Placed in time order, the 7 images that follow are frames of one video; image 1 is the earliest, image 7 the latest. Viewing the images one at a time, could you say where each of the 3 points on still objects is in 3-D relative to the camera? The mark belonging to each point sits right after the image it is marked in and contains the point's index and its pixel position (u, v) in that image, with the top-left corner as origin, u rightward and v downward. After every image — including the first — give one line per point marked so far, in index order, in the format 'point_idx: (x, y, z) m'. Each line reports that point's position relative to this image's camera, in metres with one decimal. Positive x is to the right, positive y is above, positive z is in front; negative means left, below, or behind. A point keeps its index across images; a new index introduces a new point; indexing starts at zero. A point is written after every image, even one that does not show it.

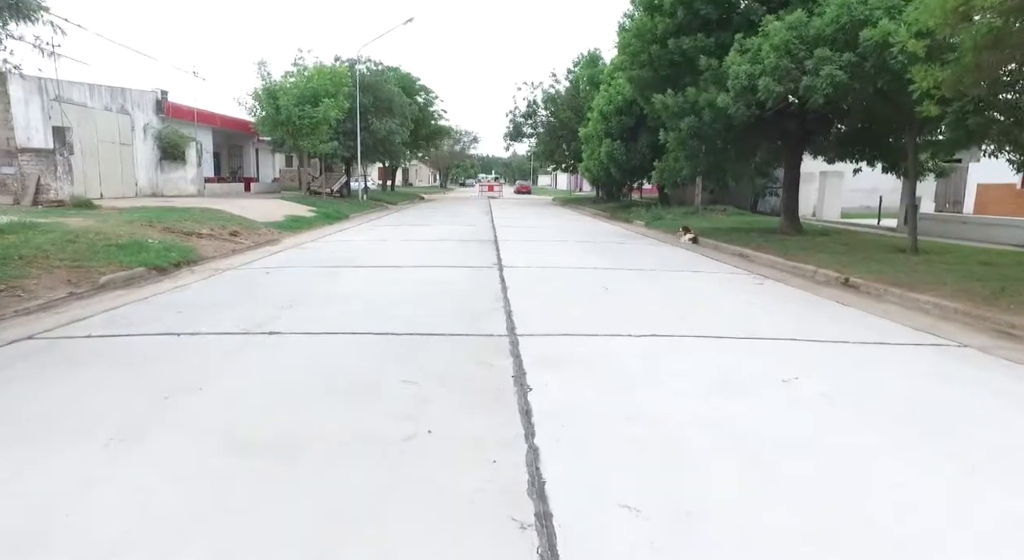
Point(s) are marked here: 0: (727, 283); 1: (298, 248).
0: (+3.4, -0.1, +9.7) m
1: (-5.0, +0.7, +14.3) m
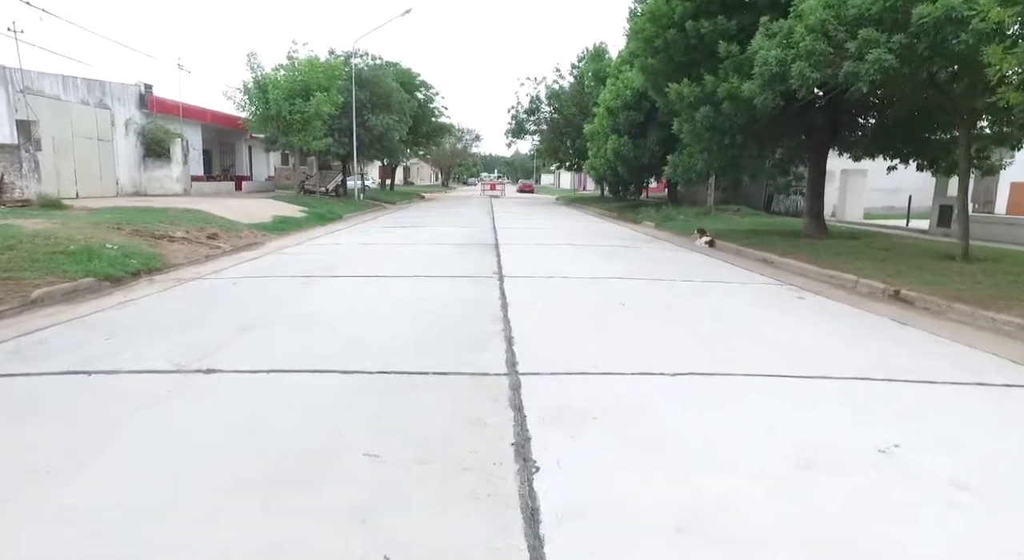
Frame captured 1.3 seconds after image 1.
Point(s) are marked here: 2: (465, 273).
0: (+3.4, -0.2, +8.5) m
1: (-4.9, +0.6, +13.1) m
2: (-0.7, +0.1, +10.1) m
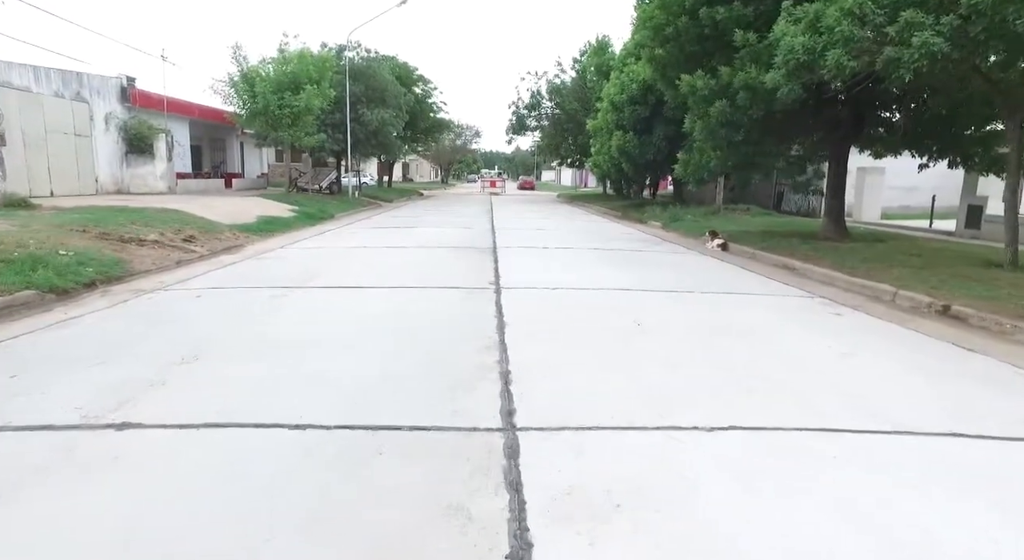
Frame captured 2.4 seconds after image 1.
0: (+3.4, -0.4, +7.5) m
1: (-4.9, +0.4, +12.1) m
2: (-0.8, -0.1, +9.1) m
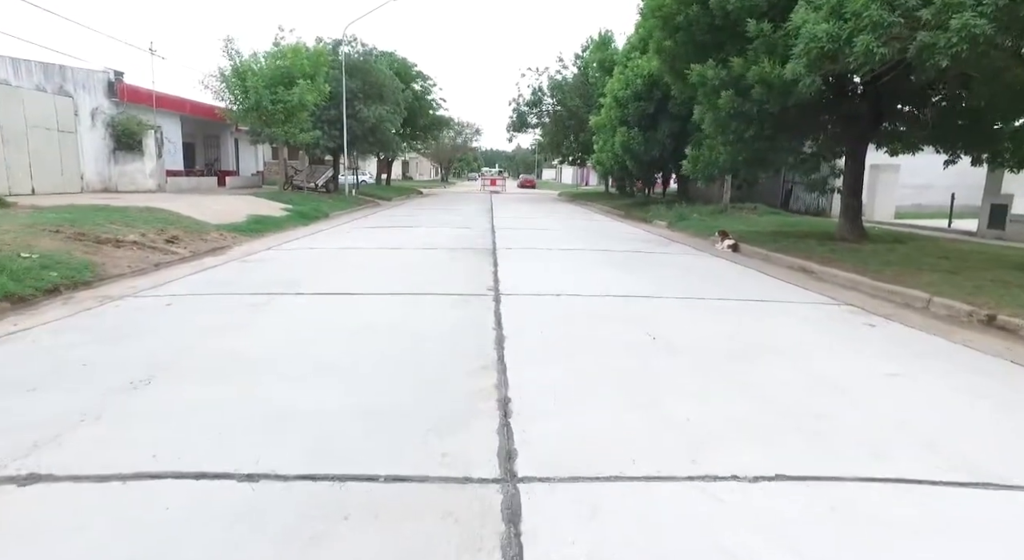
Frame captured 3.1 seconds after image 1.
0: (+3.4, -0.5, +6.8) m
1: (-4.9, +0.4, +11.4) m
2: (-0.8, -0.1, +8.4) m
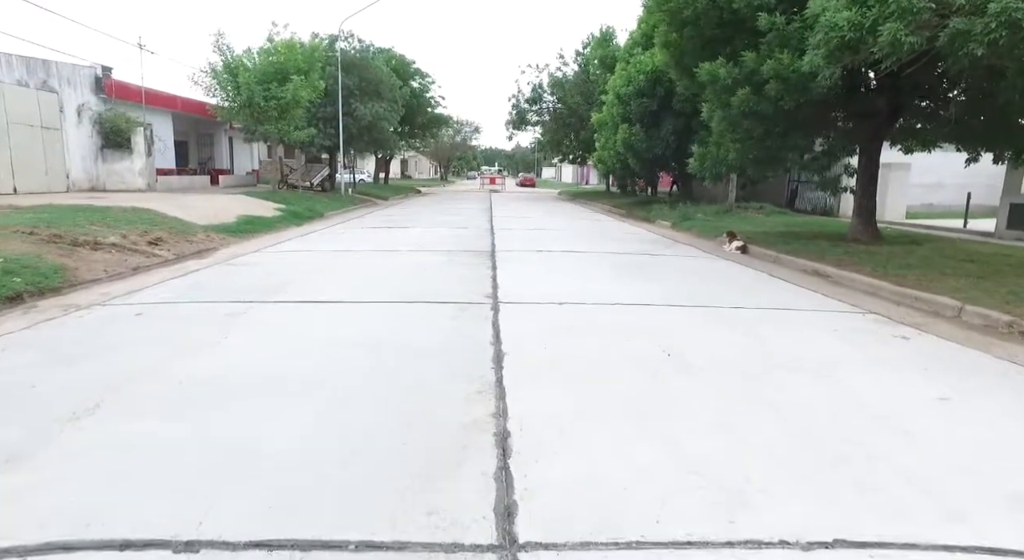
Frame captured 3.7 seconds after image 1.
0: (+3.4, -0.6, +6.2) m
1: (-4.9, +0.3, +10.8) m
2: (-0.8, -0.2, +7.8) m
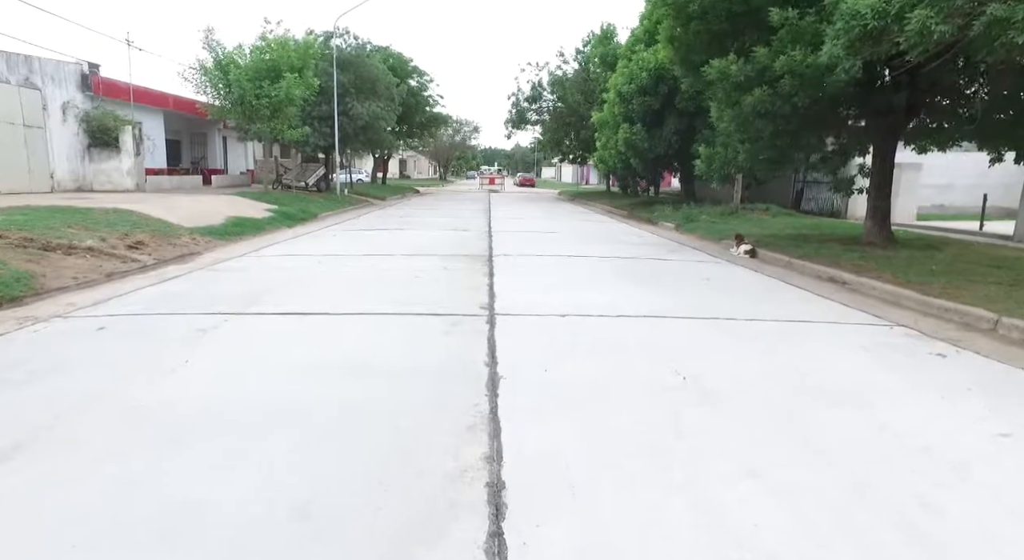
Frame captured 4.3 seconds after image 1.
0: (+3.3, -0.7, +5.6) m
1: (-5.0, +0.2, +10.2) m
2: (-0.8, -0.3, +7.2) m
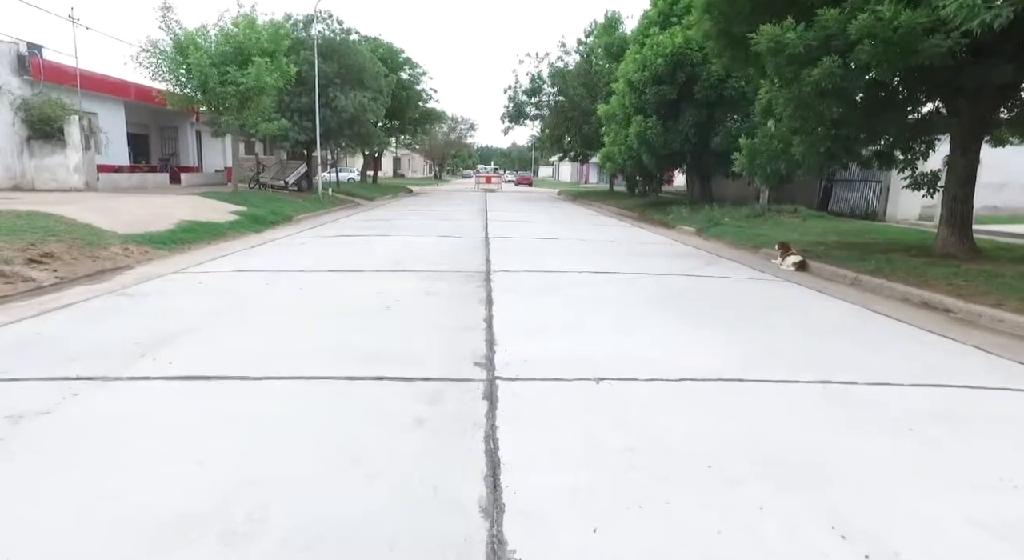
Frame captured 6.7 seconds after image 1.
0: (+3.4, -1.0, +3.3) m
1: (-4.9, -0.1, +7.9) m
2: (-0.7, -0.6, +4.9) m
